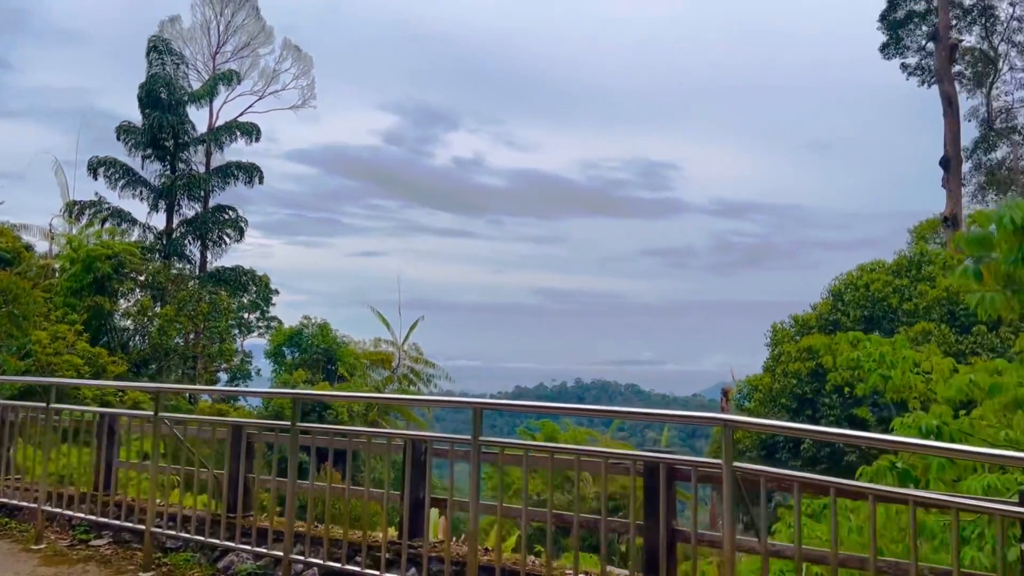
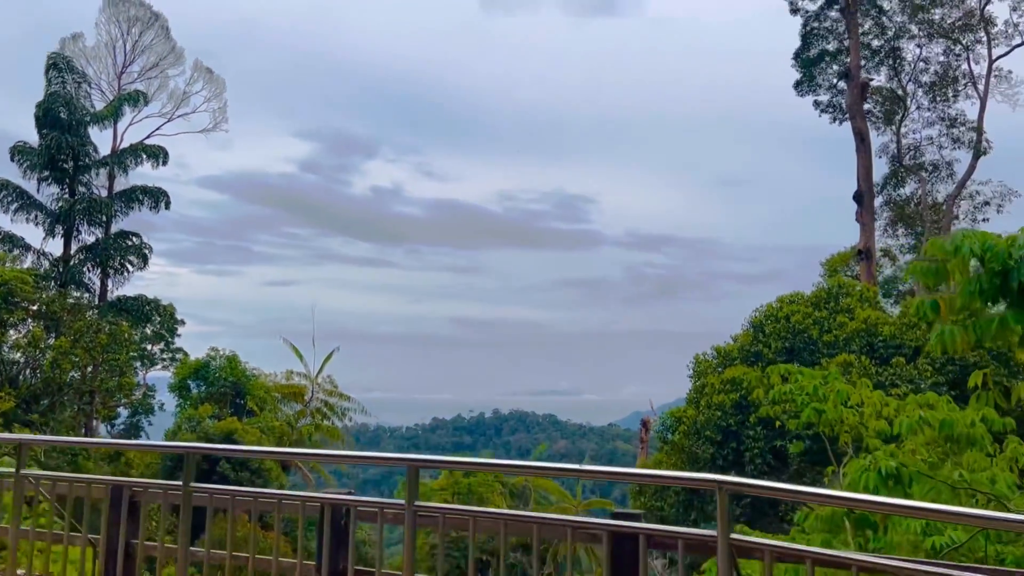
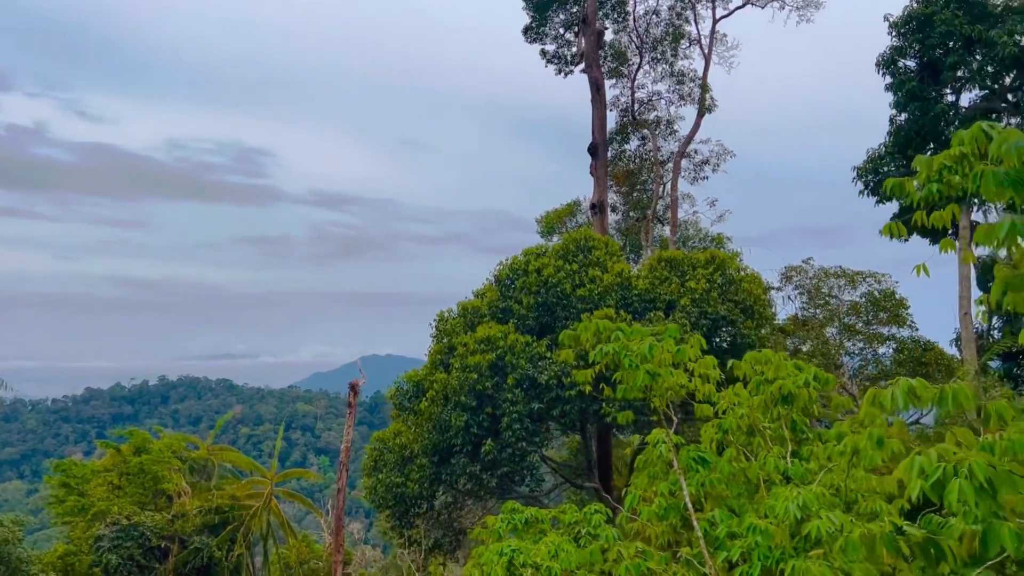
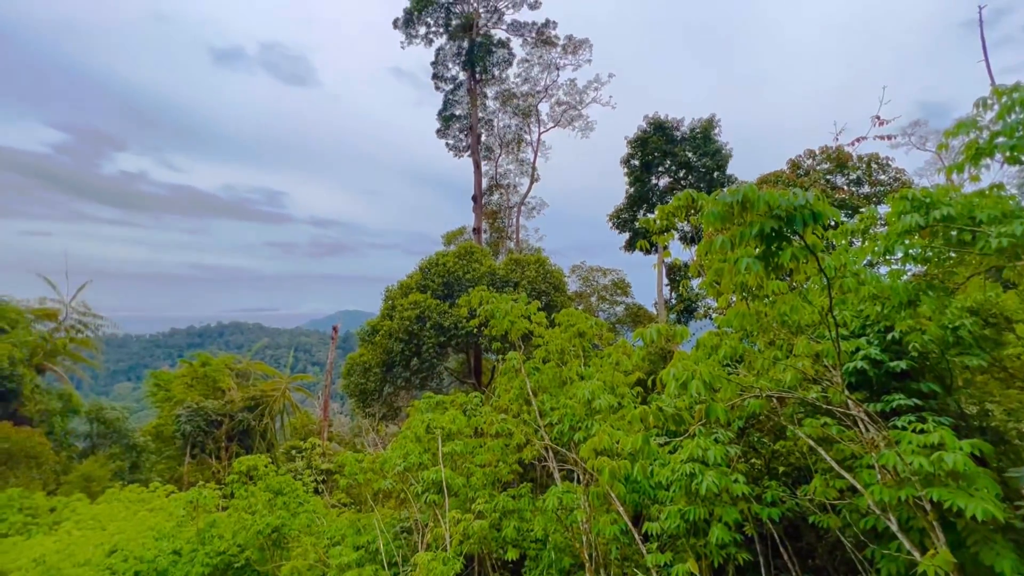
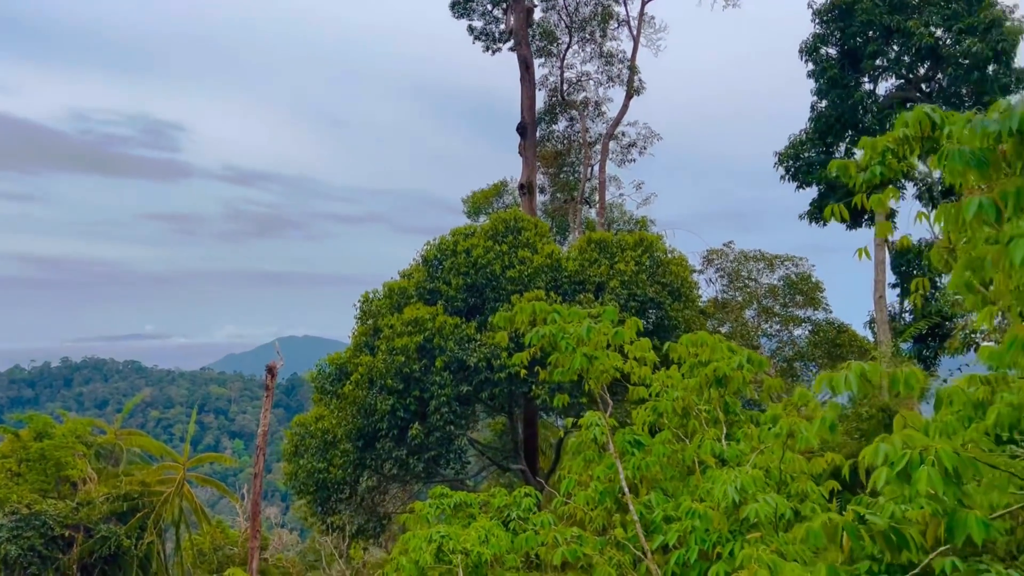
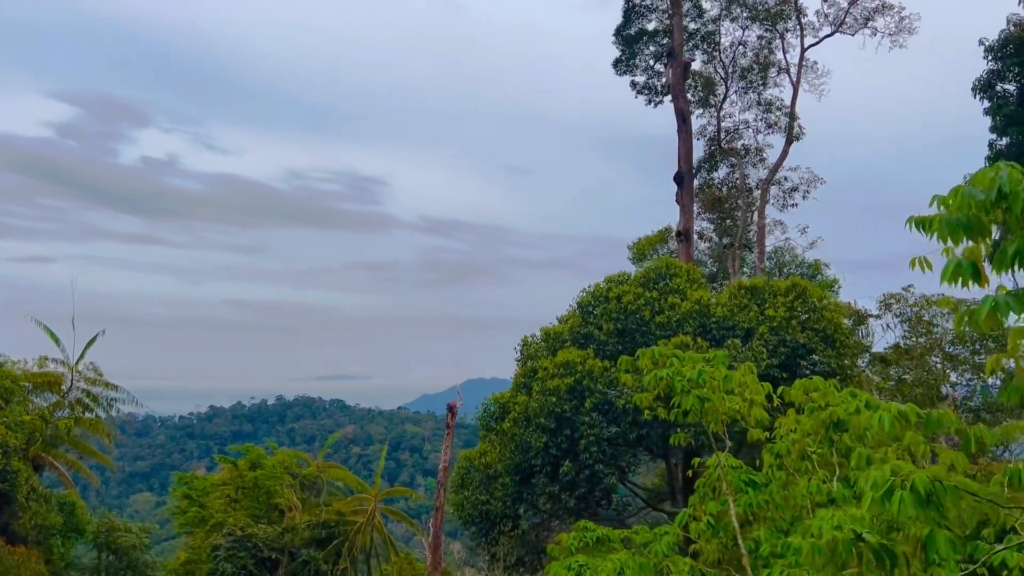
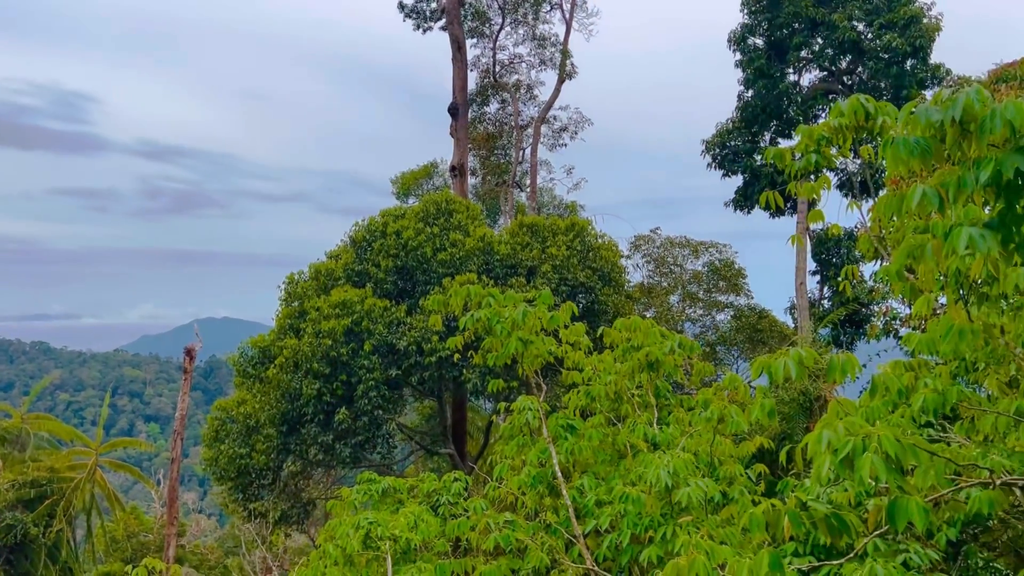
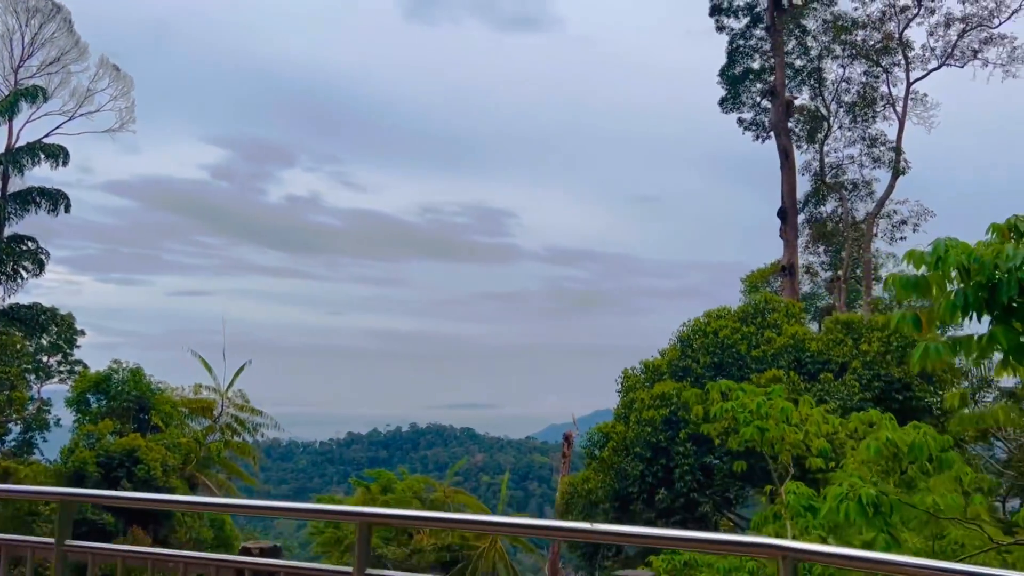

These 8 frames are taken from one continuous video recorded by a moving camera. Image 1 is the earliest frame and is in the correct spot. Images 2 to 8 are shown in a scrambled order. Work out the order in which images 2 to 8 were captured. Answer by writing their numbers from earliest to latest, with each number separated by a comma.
2, 8, 6, 3, 5, 7, 4
